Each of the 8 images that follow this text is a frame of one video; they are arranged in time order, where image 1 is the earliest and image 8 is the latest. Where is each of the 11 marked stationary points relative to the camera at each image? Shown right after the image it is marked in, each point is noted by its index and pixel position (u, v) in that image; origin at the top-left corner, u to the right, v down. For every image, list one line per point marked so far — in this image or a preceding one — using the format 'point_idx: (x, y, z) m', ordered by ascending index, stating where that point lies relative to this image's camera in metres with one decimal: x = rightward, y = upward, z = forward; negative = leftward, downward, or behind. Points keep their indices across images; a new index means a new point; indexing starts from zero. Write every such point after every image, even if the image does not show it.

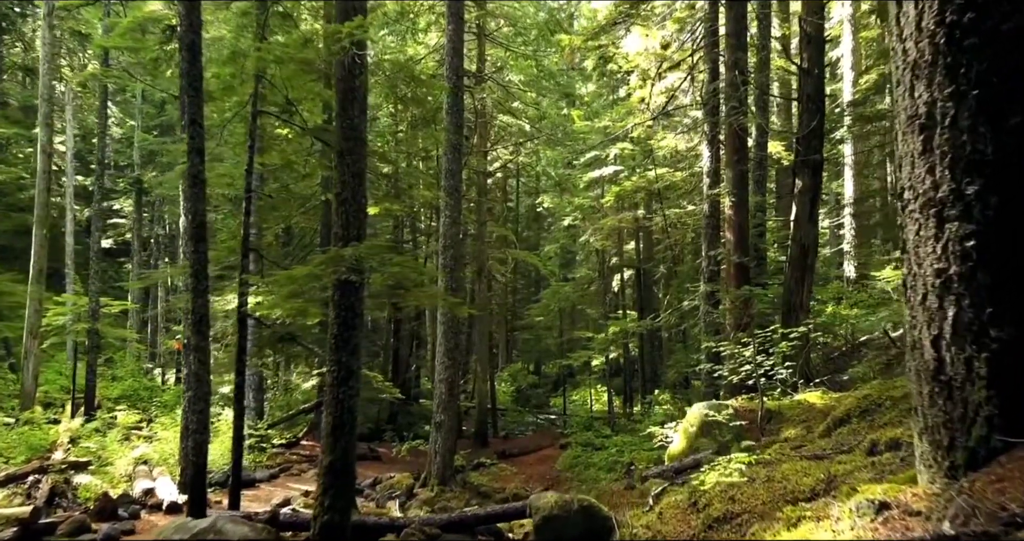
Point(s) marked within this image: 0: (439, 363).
0: (-1.4, -1.8, +13.7) m
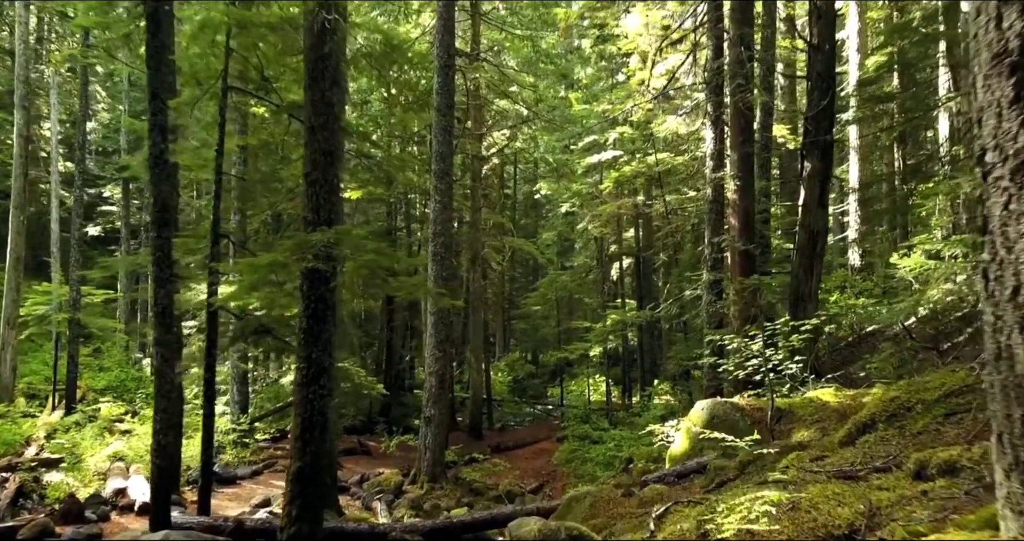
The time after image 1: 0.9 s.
0: (-1.5, -1.5, +13.1) m
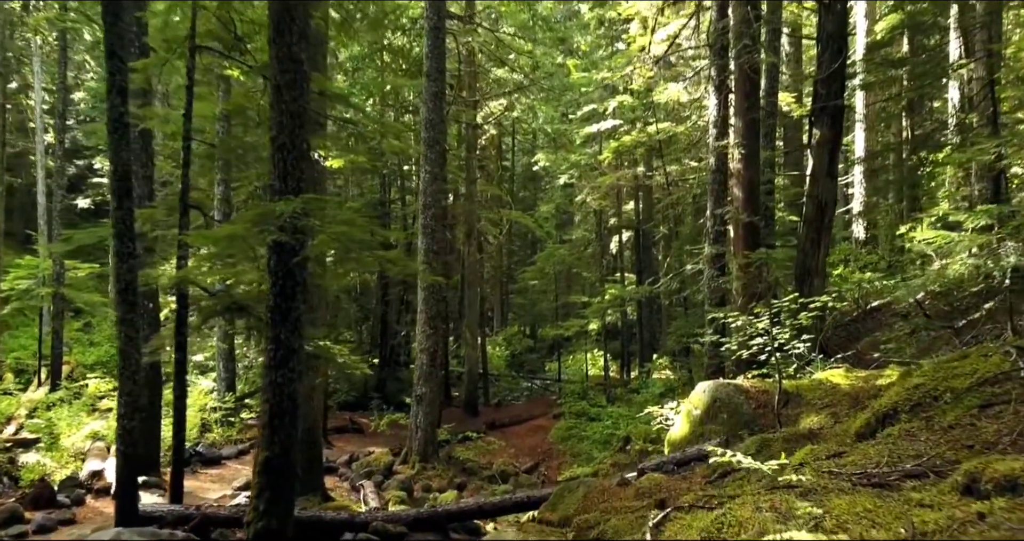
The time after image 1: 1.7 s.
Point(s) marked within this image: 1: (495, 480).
0: (-1.6, -1.1, +12.7) m
1: (-0.3, -3.6, +12.5) m
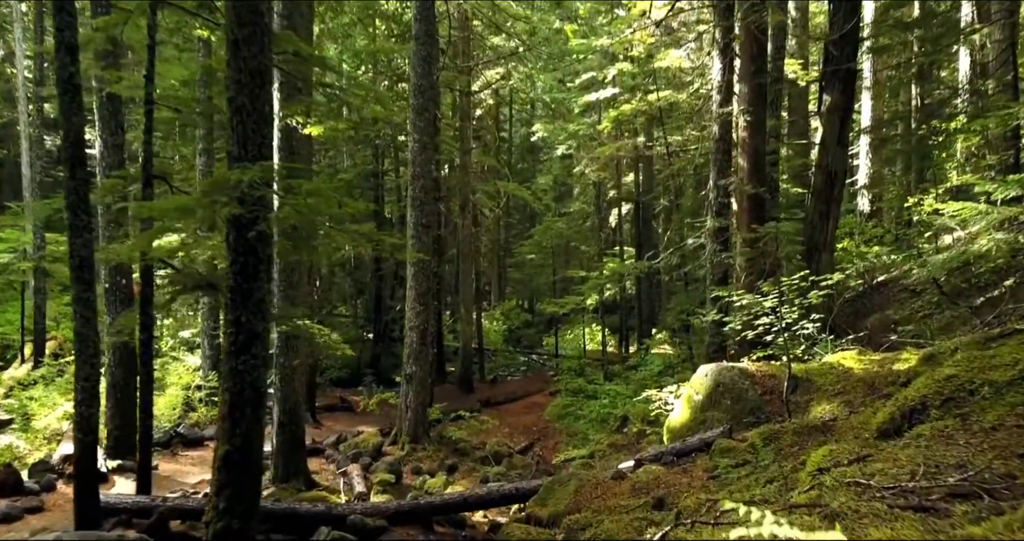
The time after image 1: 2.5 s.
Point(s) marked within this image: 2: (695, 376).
0: (-1.7, -0.6, +12.2) m
1: (-0.4, -3.2, +12.1) m
2: (+1.7, -1.0, +6.9) m
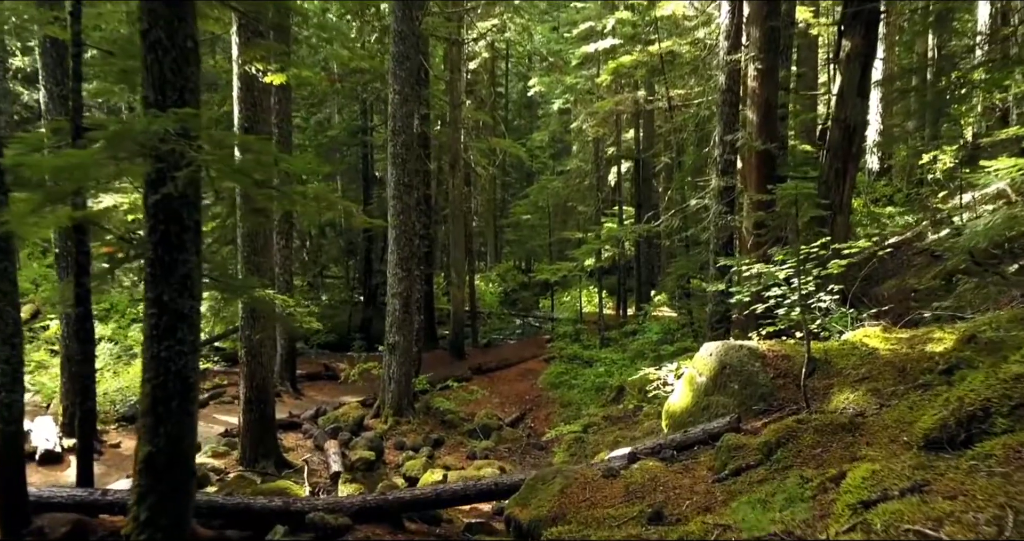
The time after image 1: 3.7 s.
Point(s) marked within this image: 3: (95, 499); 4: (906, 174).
0: (-1.9, -0.1, +11.4) m
1: (-0.6, -2.6, +11.5) m
2: (+1.6, -0.7, +6.2) m
3: (-3.1, -1.8, +5.5) m
4: (+8.9, +2.2, +16.4) m
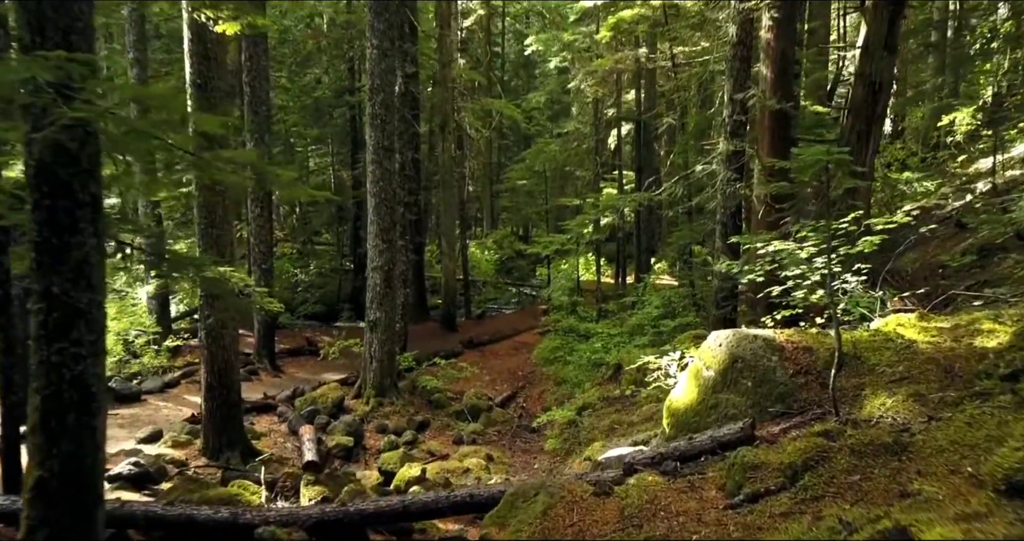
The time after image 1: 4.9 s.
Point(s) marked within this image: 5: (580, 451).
0: (-2.0, +0.4, +10.6) m
1: (-0.7, -2.2, +10.8) m
2: (+1.4, -0.5, +5.4) m
3: (-3.2, -1.6, +4.8) m
4: (+8.7, +2.8, +15.5) m
5: (+0.8, -2.2, +8.8) m
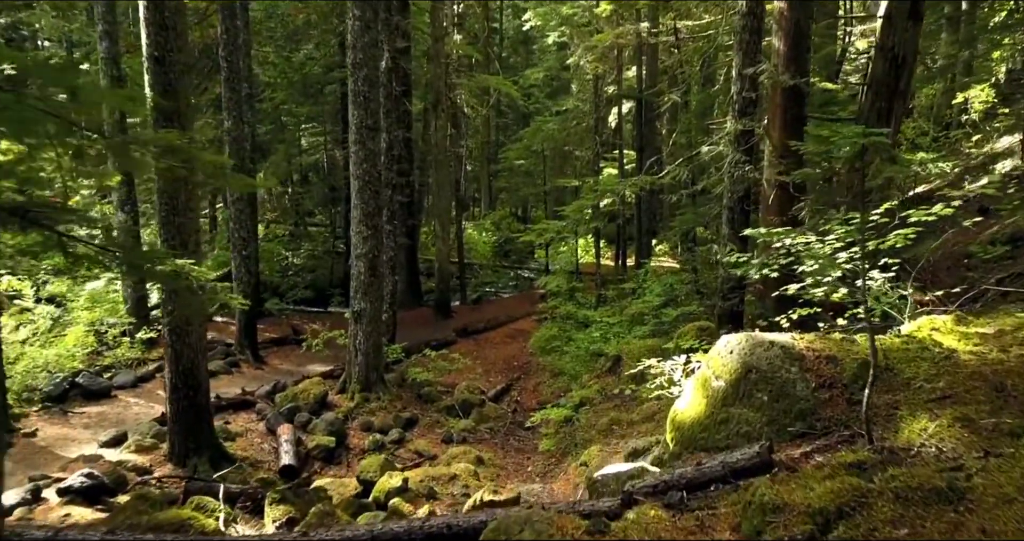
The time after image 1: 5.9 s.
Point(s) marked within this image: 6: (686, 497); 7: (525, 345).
0: (-2.1, +0.5, +9.9) m
1: (-0.8, -2.0, +10.2) m
2: (+1.3, -0.5, +4.8) m
3: (-3.3, -1.6, +4.2) m
4: (+8.7, +3.1, +14.7) m
5: (+0.7, -2.1, +8.2) m
6: (+0.9, -1.2, +3.8) m
7: (+0.2, -1.4, +14.0) m
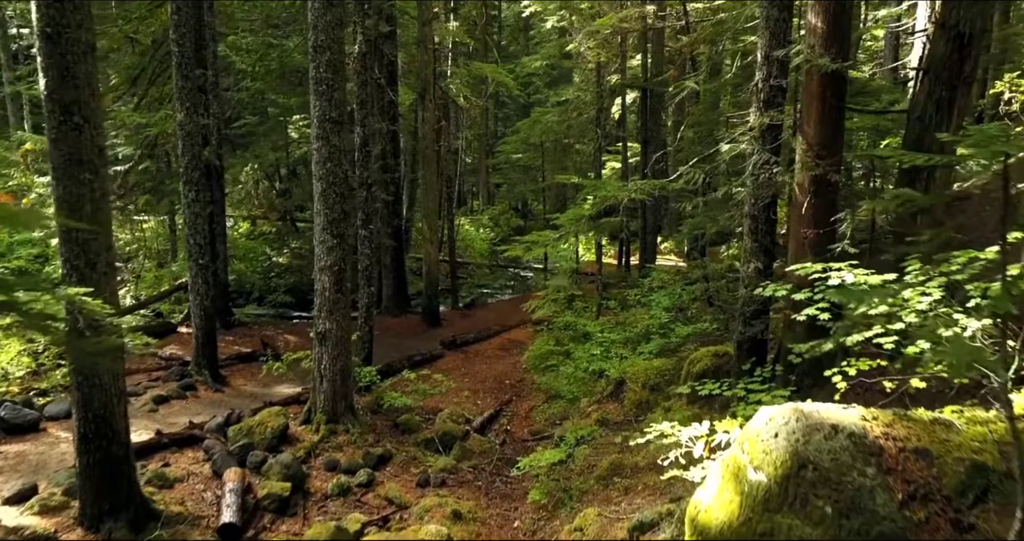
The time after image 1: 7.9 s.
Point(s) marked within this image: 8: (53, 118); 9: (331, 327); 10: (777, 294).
0: (-2.3, +0.4, +8.7) m
1: (-1.0, -2.2, +9.0) m
2: (+1.2, -0.8, +3.5) m
3: (-3.5, -1.9, +3.0) m
4: (+8.5, +3.0, +13.4) m
5: (+0.6, -2.3, +7.0) m
6: (+0.7, -1.4, +2.5) m
7: (+0.1, -1.6, +12.8) m
8: (-3.5, +1.2, +5.5) m
9: (-2.2, -0.7, +8.8) m
10: (+1.9, -0.1, +5.2) m
